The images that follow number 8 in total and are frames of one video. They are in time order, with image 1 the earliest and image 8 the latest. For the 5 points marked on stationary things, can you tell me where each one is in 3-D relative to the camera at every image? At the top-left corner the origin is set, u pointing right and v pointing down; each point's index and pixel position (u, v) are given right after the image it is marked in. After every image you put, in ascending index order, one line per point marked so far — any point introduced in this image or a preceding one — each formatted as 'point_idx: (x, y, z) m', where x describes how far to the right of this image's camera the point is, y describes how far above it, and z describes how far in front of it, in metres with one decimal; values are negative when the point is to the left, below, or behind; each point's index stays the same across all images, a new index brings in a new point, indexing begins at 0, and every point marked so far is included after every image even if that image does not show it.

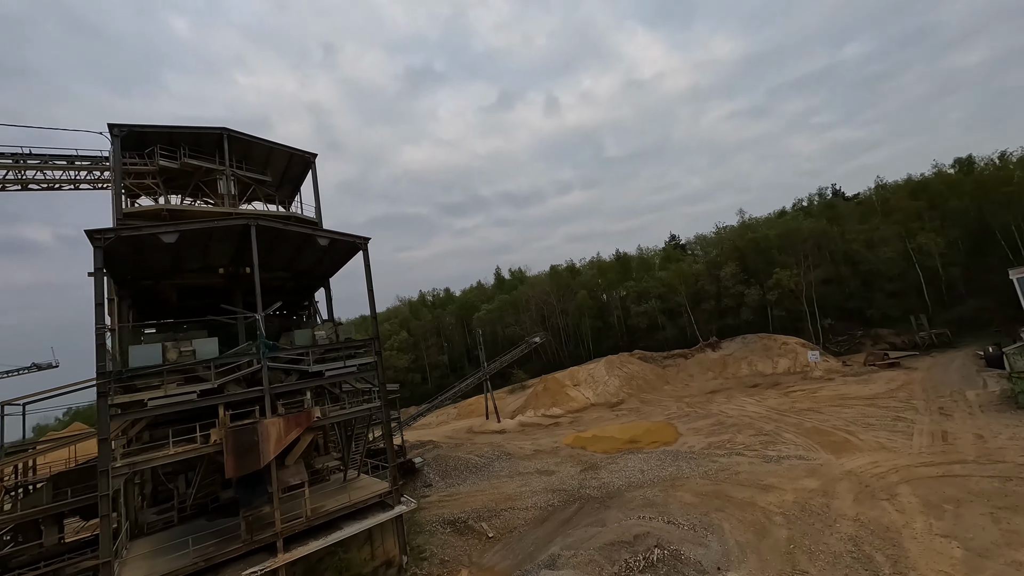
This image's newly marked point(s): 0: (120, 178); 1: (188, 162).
0: (-16.0, +4.4, +15.3) m
1: (-14.4, +5.5, +17.0) m
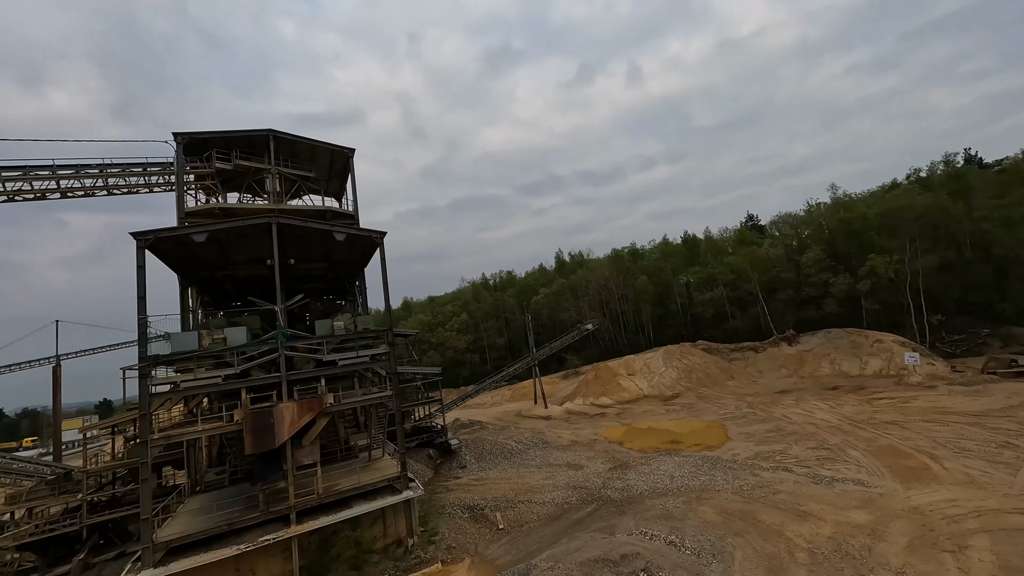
0: (-15.3, +4.8, +17.5) m
1: (-13.4, +6.0, +18.9) m
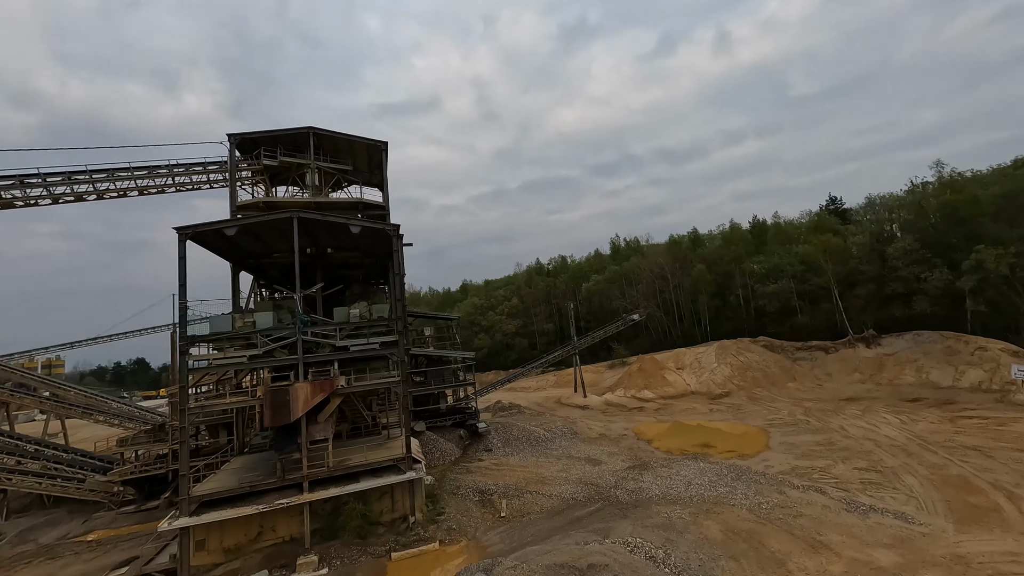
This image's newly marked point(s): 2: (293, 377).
0: (-14.3, +5.5, +19.6) m
1: (-12.2, +6.7, +20.5) m
2: (-7.9, -3.3, +13.8) m
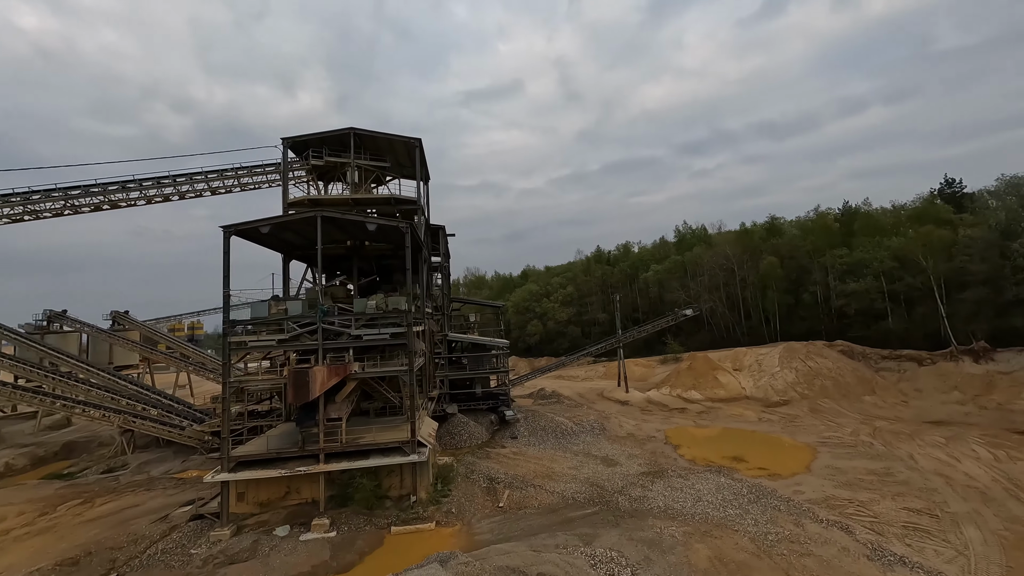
0: (-13.0, +6.3, +21.8) m
1: (-10.7, +7.4, +22.3) m
2: (-7.9, -3.0, +15.3) m
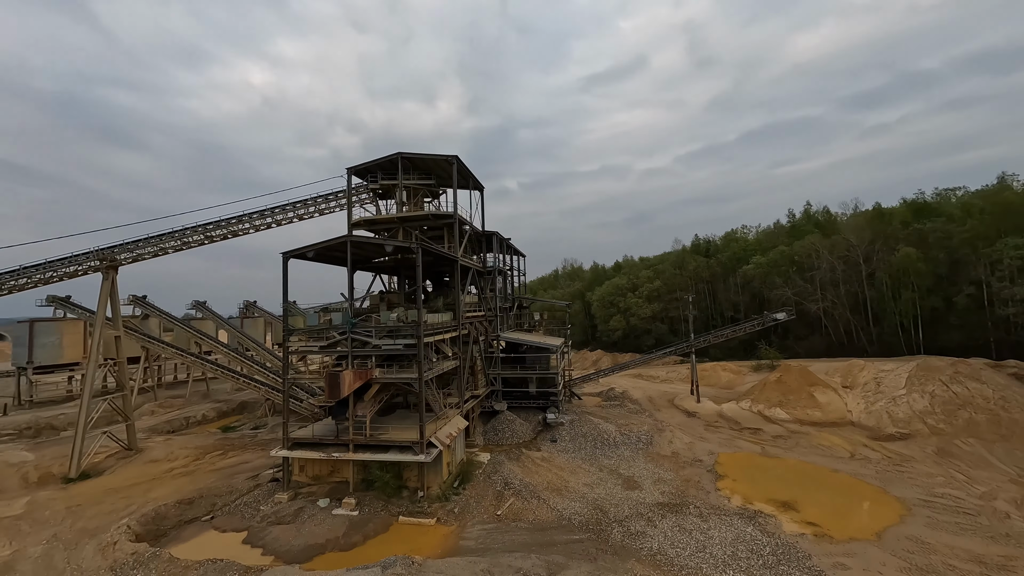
0: (-10.8, +5.9, +25.2) m
1: (-8.5, +7.0, +24.9) m
2: (-7.8, -3.7, +18.0) m
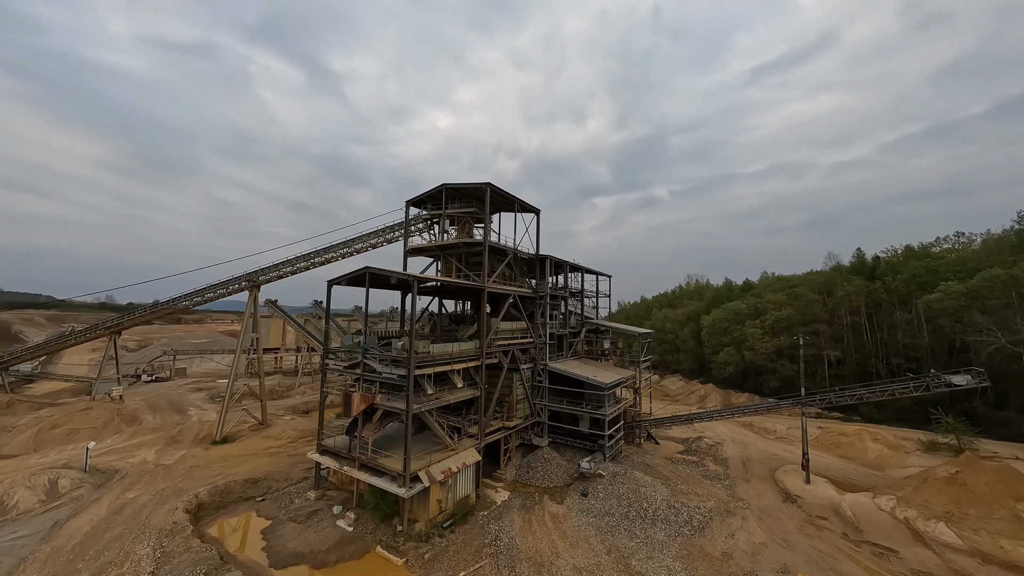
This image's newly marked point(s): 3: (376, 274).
0: (-7.5, +4.5, +27.1) m
1: (-5.4, +5.7, +25.9) m
2: (-7.8, -5.0, +19.2) m
3: (-6.9, +0.6, +19.0) m
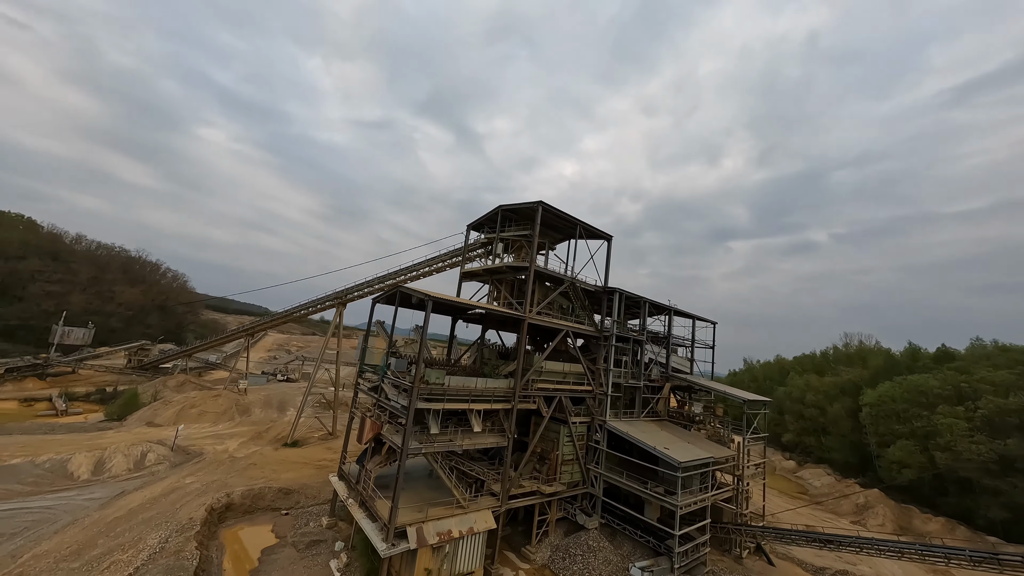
0: (-2.9, +2.8, +25.9) m
1: (-1.2, +3.9, +24.3) m
2: (-6.4, -5.7, +17.6) m
3: (-5.1, -0.2, +17.7) m
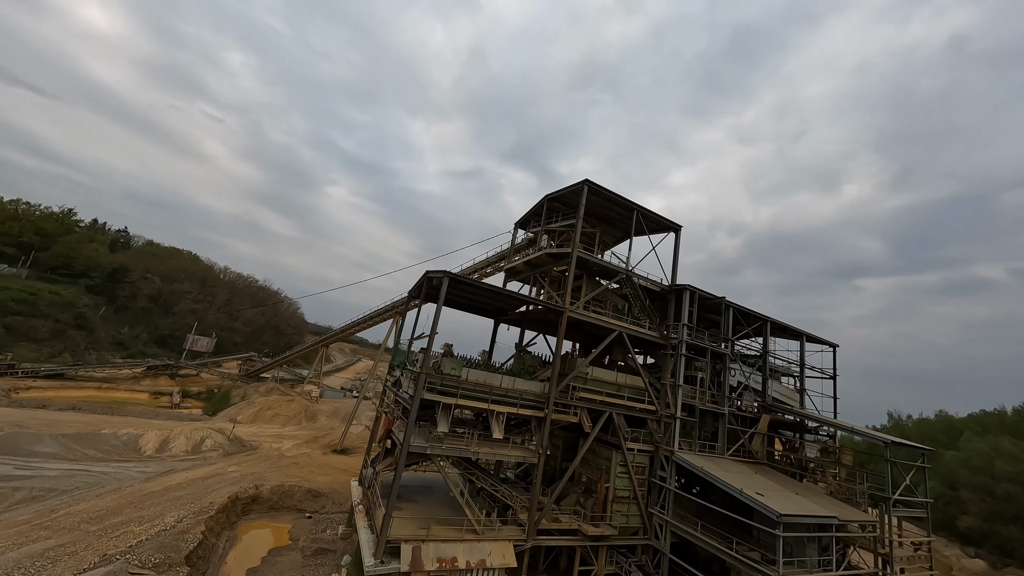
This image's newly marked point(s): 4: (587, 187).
0: (+0.7, +2.5, +23.9) m
1: (+2.0, +3.8, +22.1) m
2: (-4.9, -4.9, +15.8) m
3: (-3.4, +0.6, +16.2) m
4: (+3.9, +5.0, +17.5) m
